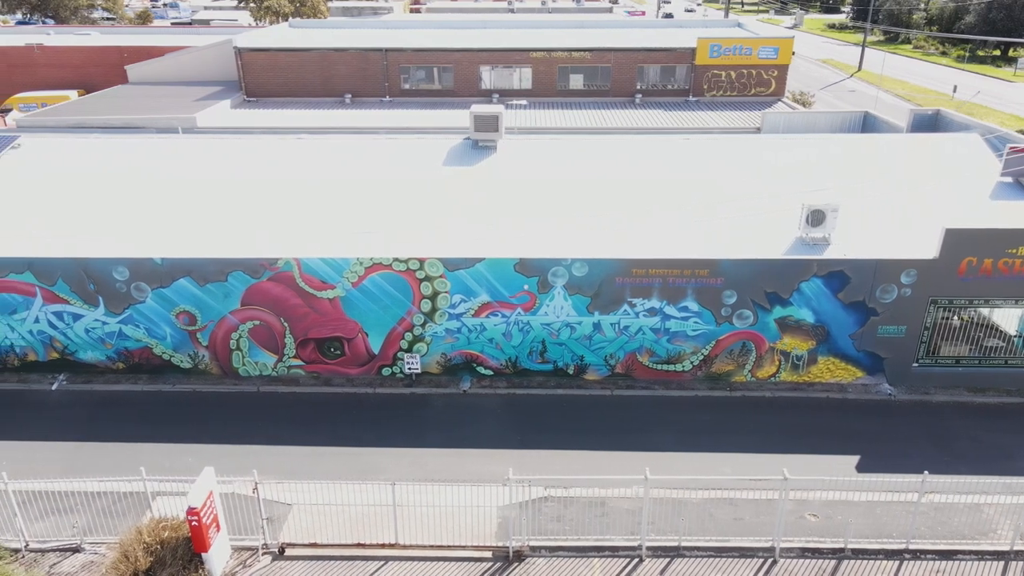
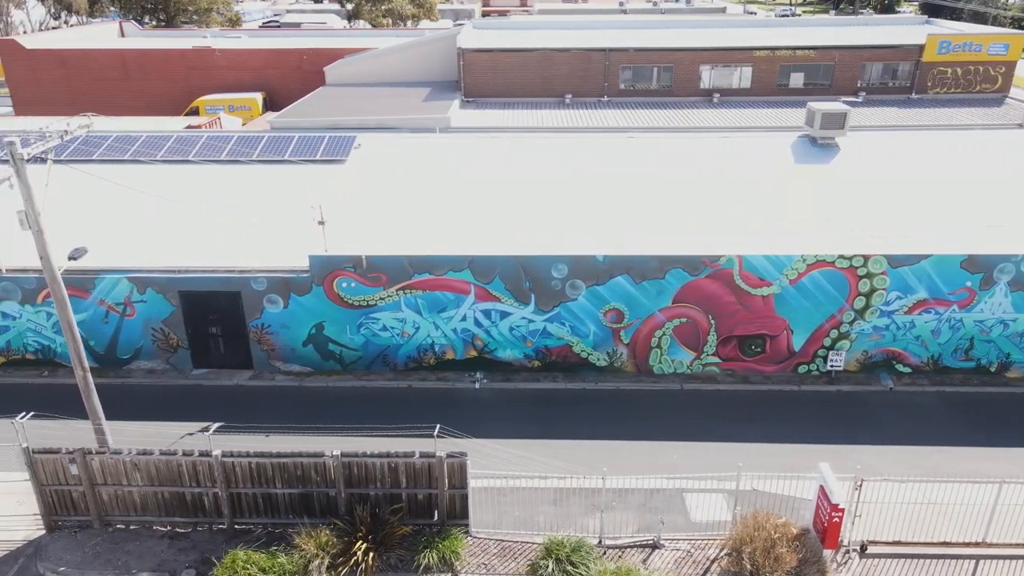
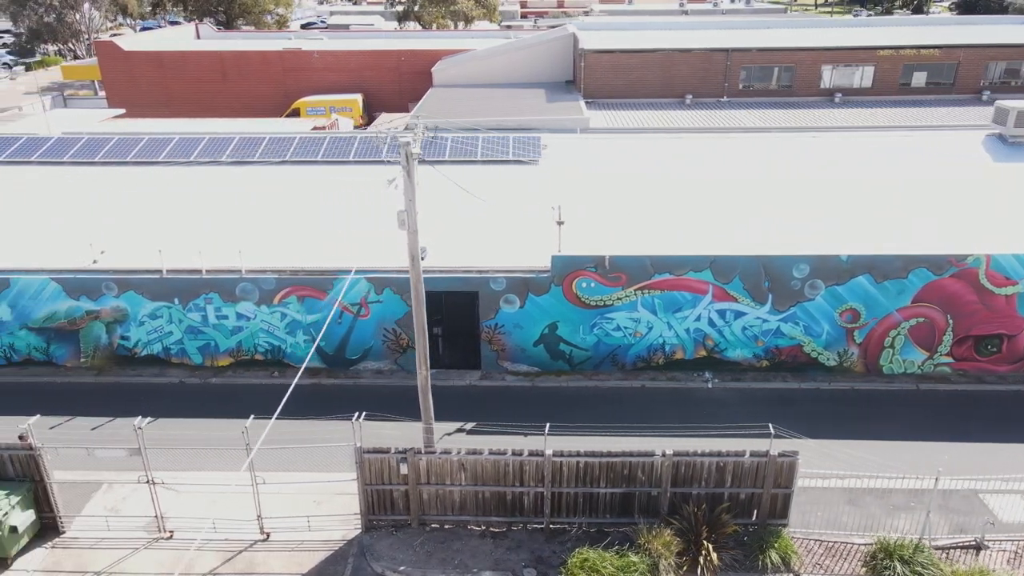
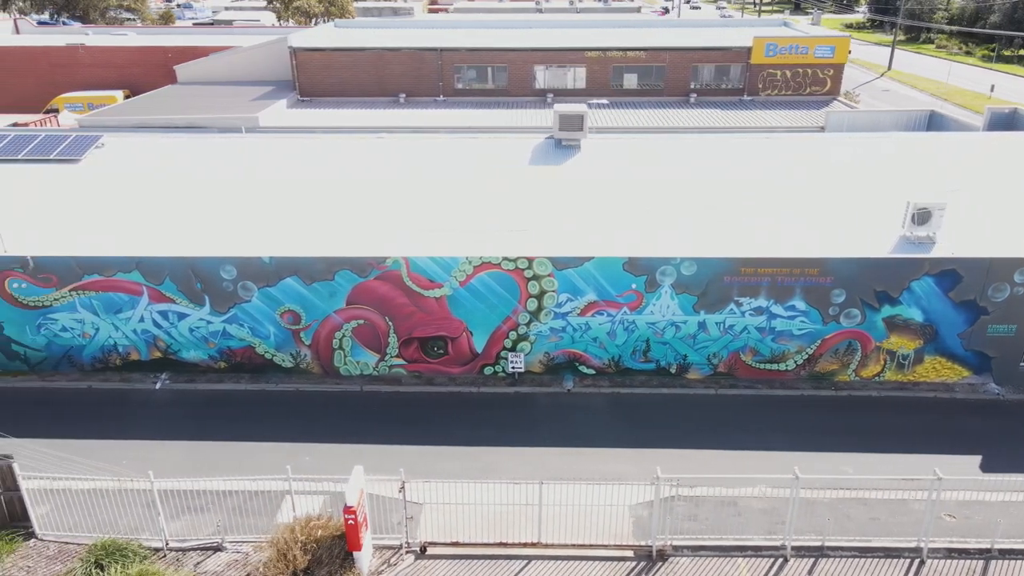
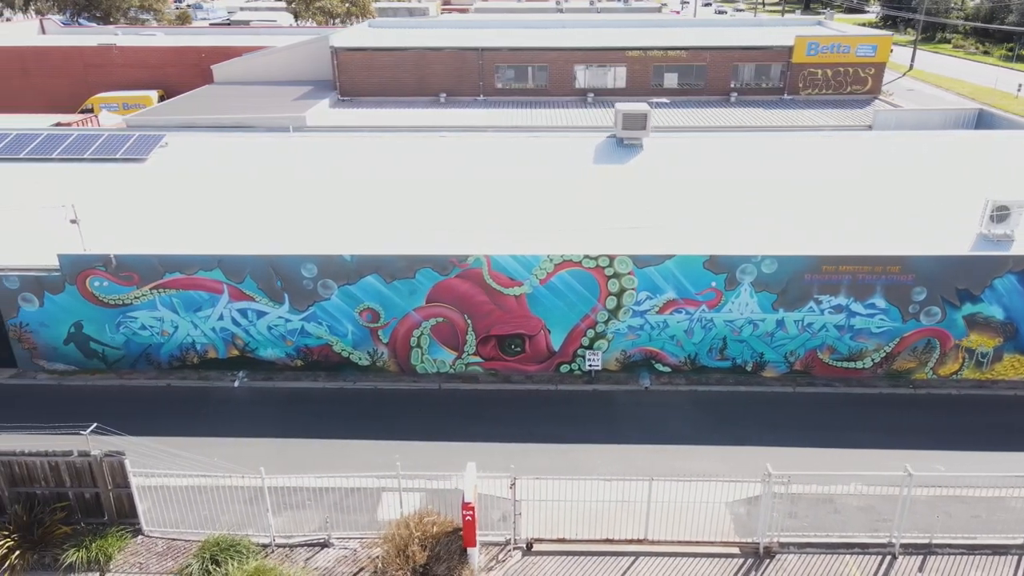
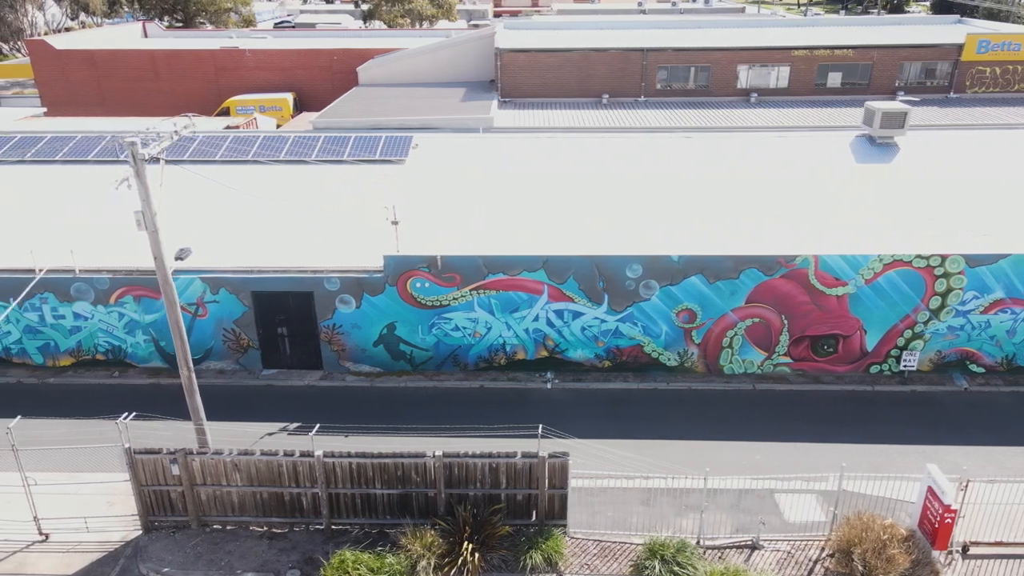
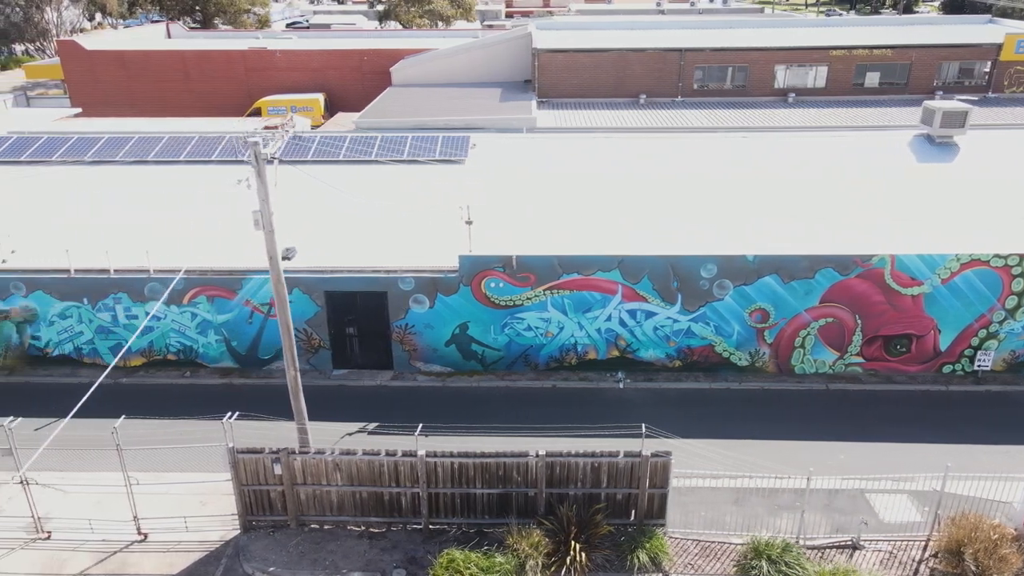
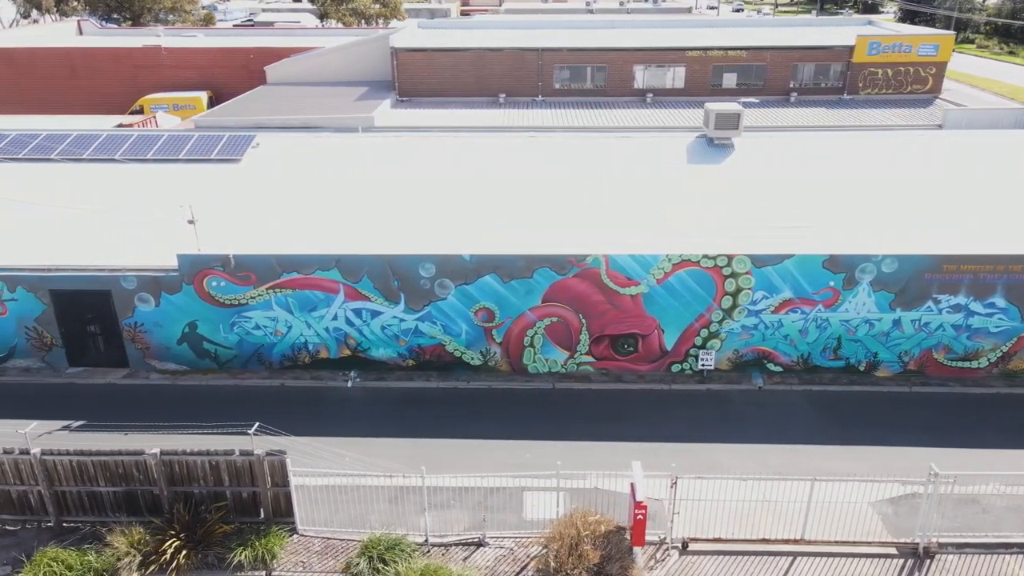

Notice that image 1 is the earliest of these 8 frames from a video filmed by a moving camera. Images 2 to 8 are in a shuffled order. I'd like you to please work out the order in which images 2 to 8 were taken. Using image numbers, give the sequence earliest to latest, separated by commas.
4, 5, 8, 2, 6, 7, 3
